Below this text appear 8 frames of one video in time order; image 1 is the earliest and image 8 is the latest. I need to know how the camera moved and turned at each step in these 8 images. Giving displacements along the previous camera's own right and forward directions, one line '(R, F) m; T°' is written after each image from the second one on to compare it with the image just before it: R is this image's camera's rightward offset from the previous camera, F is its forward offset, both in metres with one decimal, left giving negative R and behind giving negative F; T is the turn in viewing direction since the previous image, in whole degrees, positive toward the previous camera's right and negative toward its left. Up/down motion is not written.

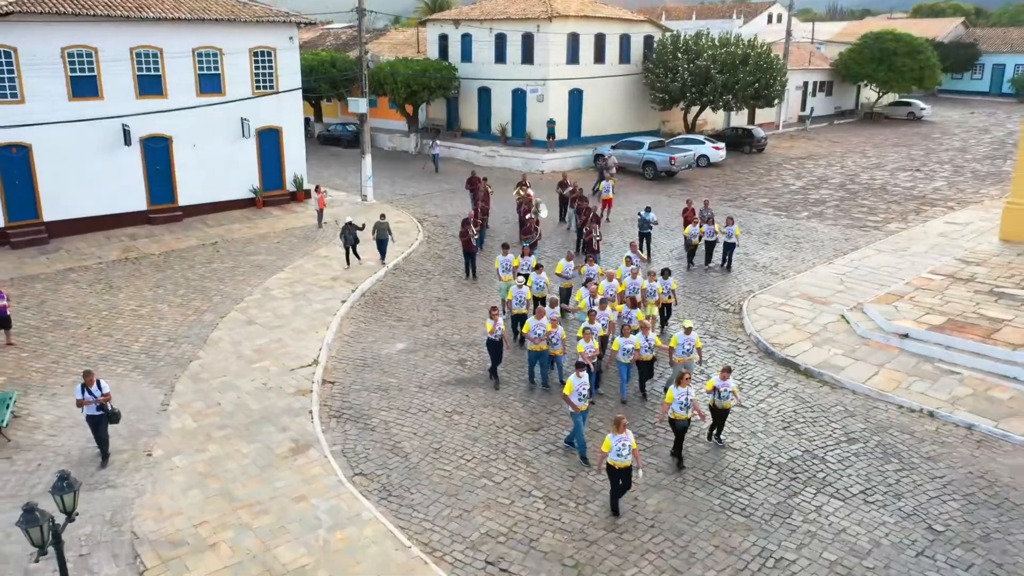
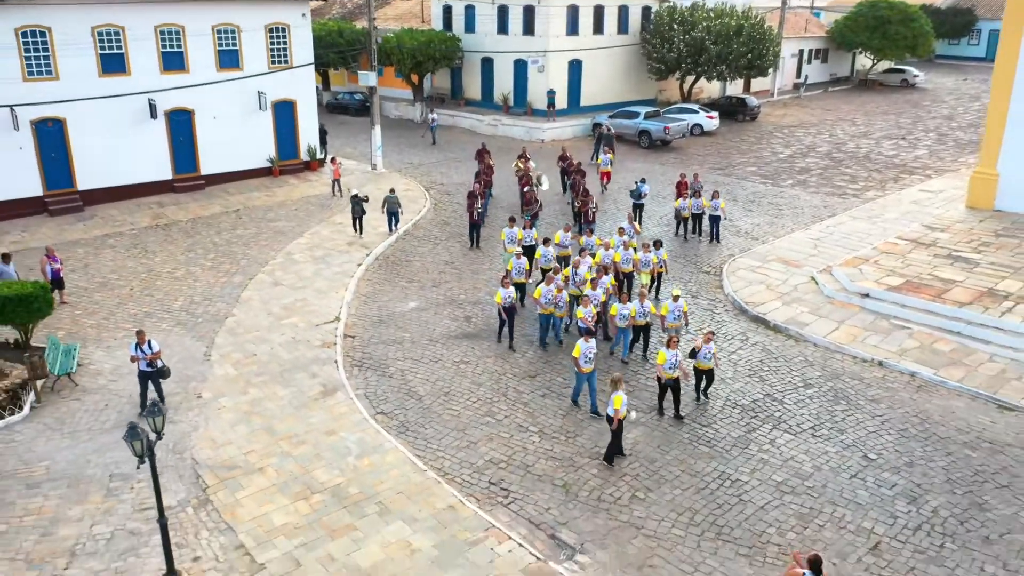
(0.0, -1.3) m; 0°
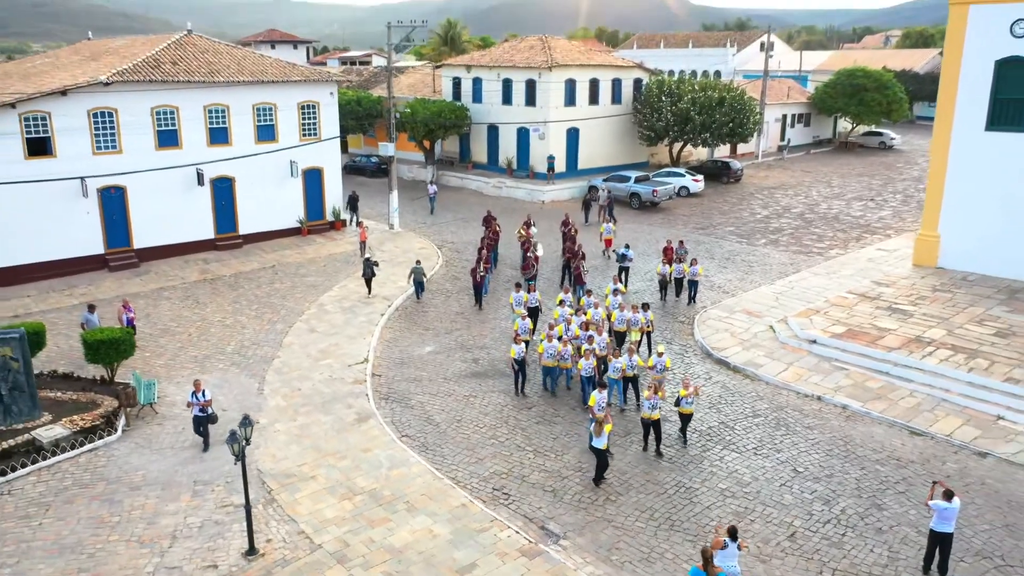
(+0.1, -2.3) m; 0°
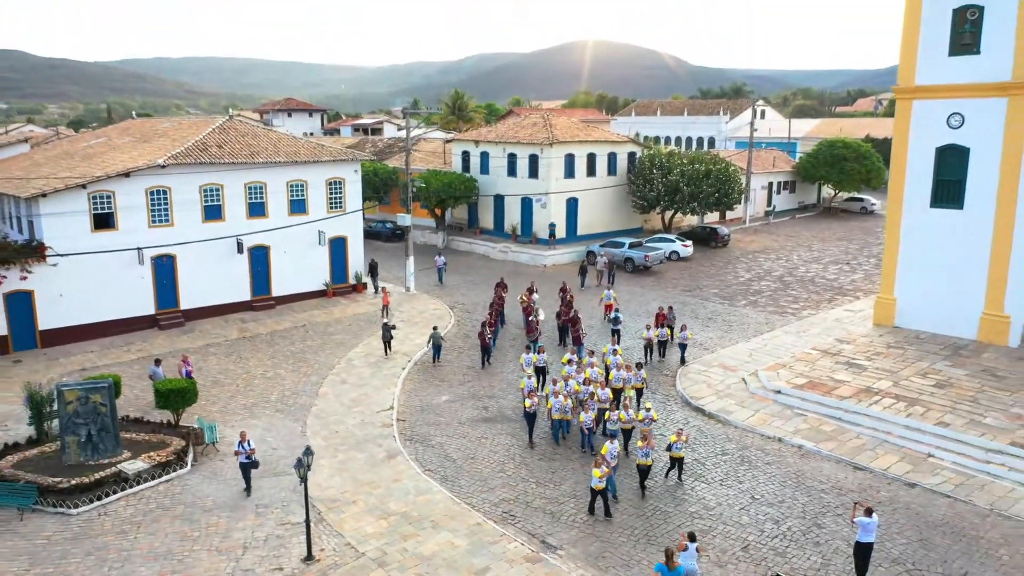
(0.0, -2.4) m; 0°
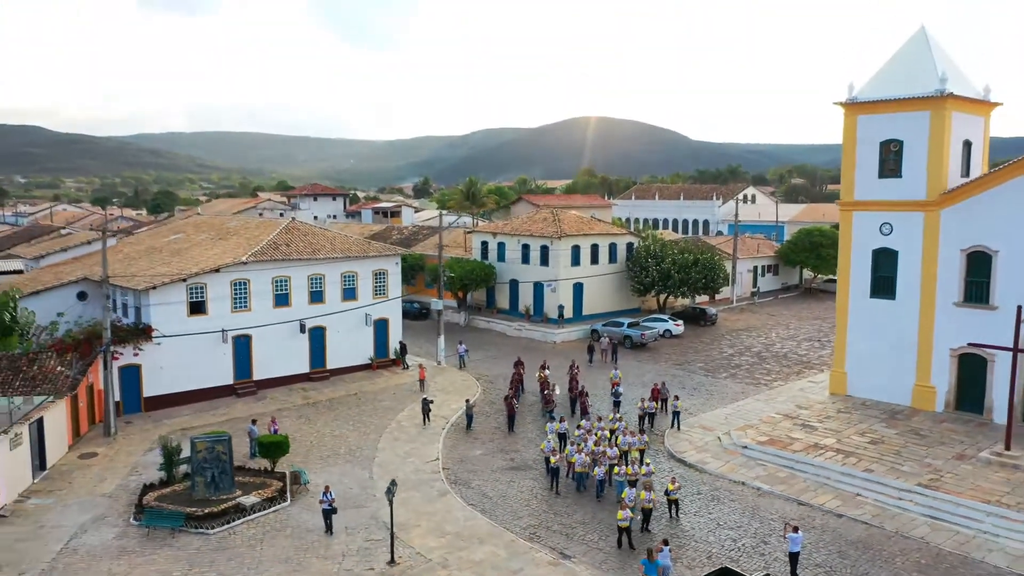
(-0.4, -4.6) m; 0°
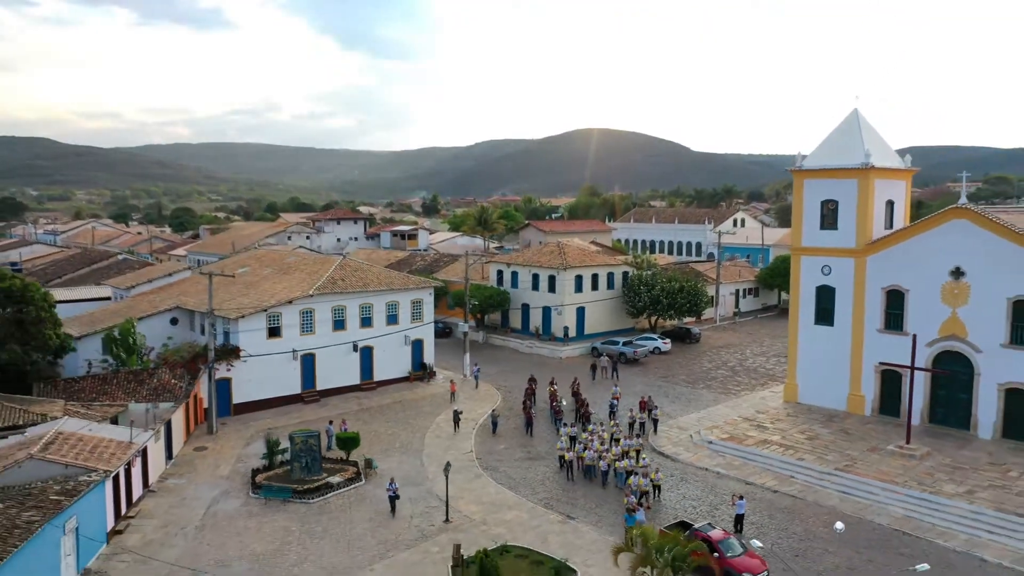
(-0.5, -6.1) m; 0°
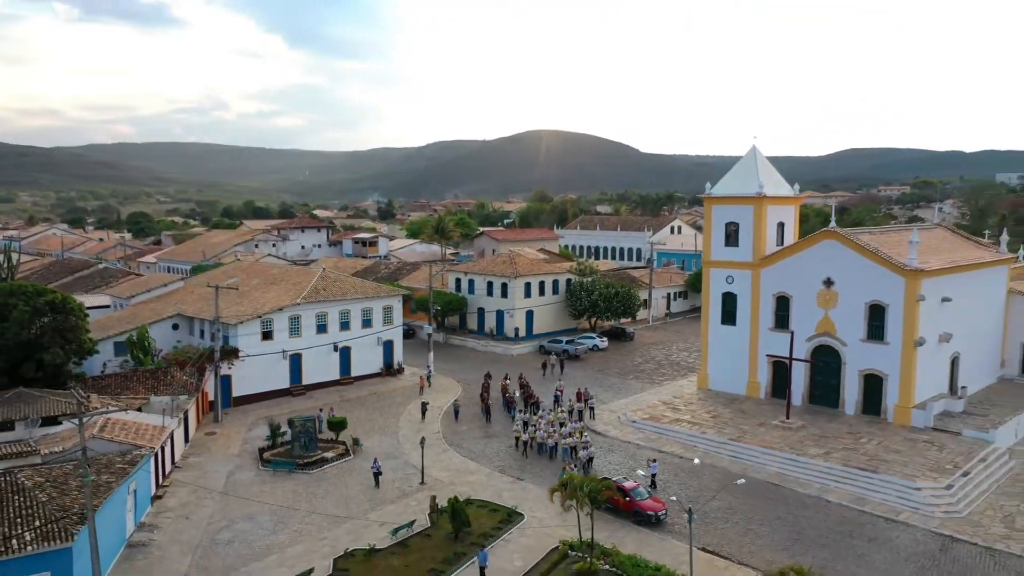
(-0.3, -5.8) m; +3°
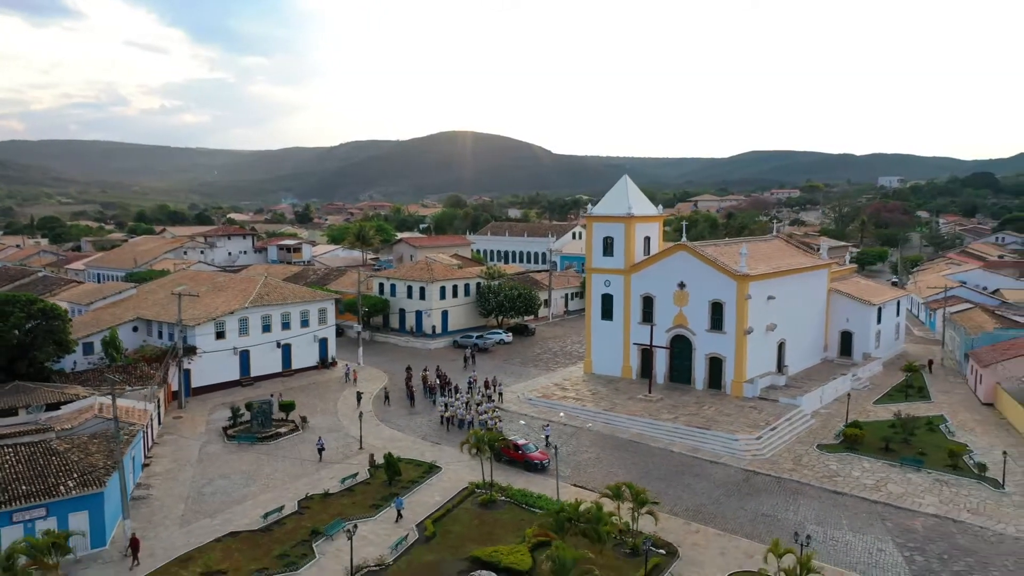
(-0.1, -7.6) m; +6°
